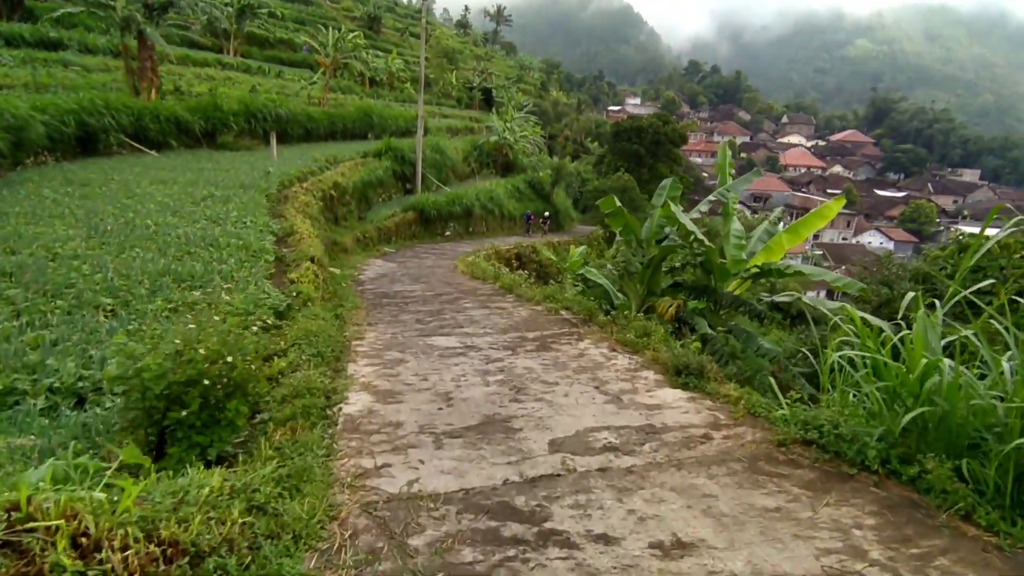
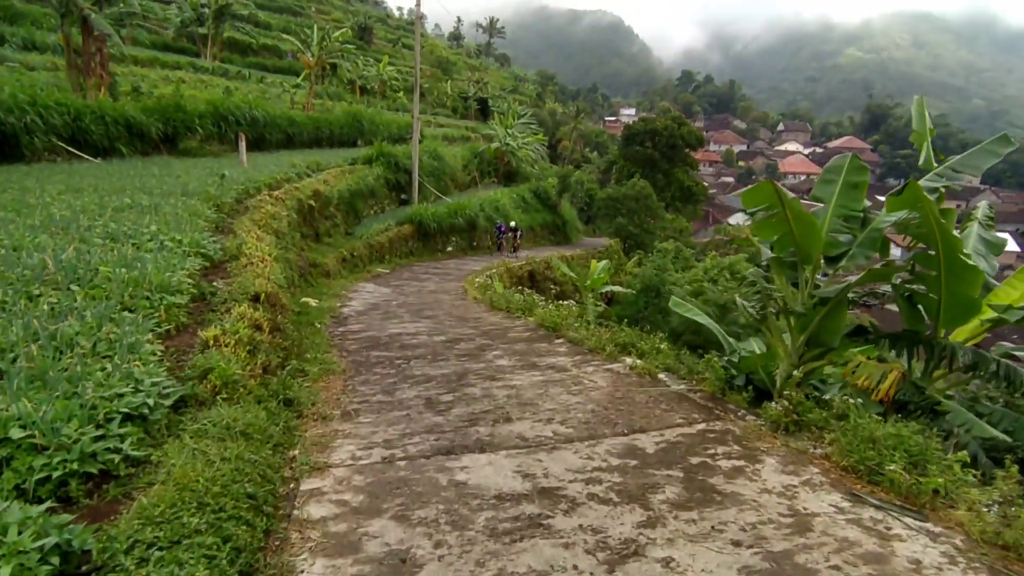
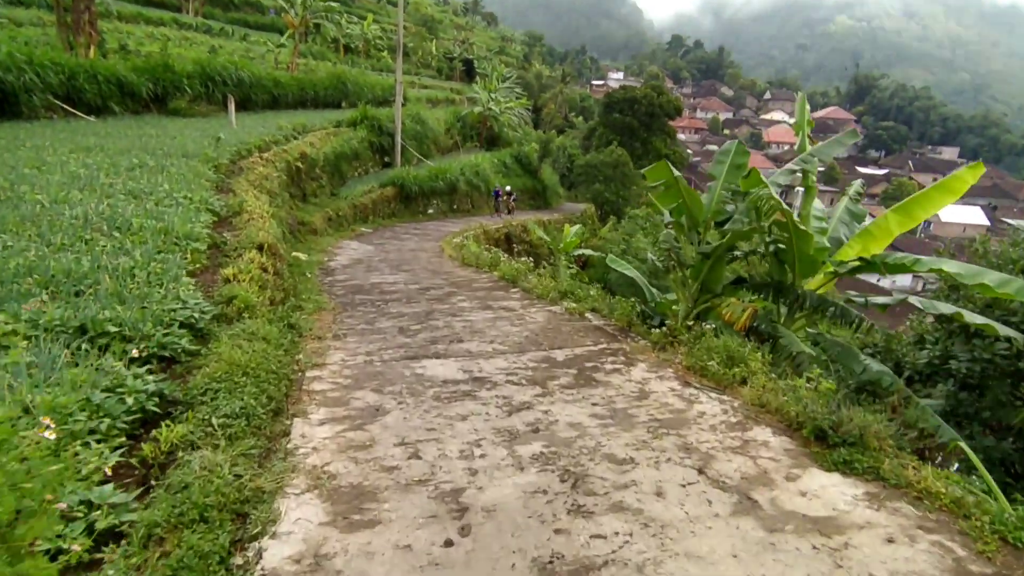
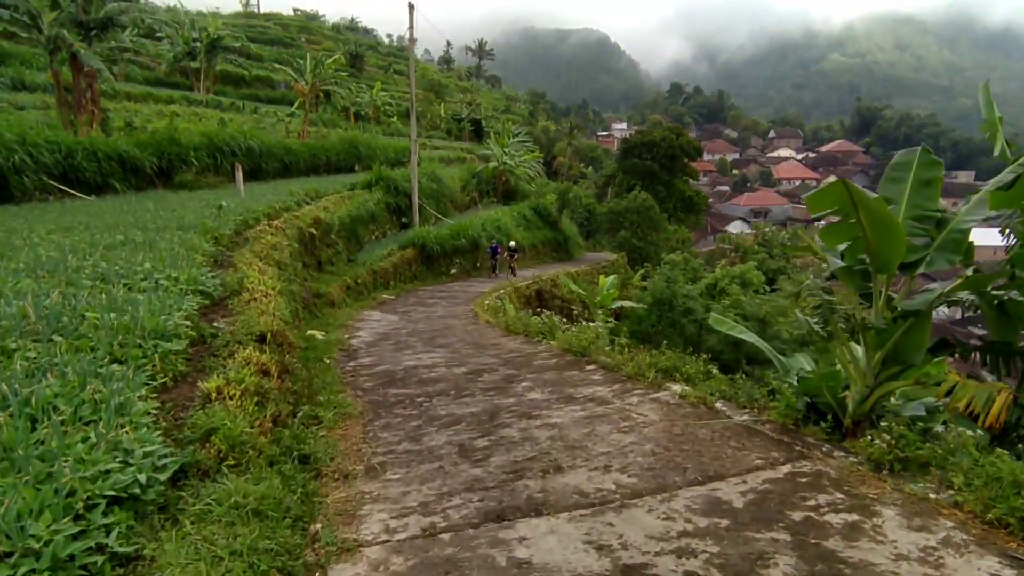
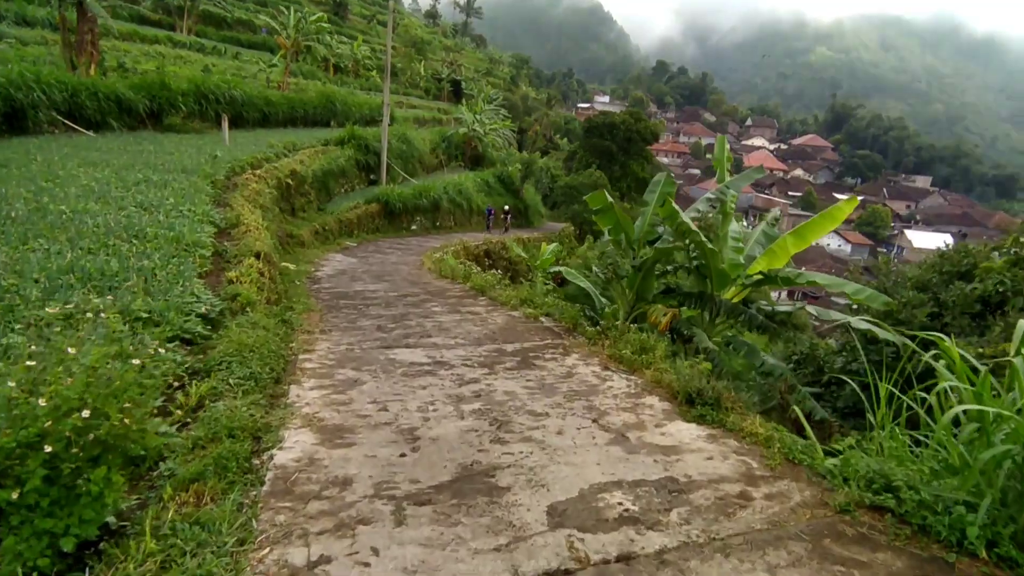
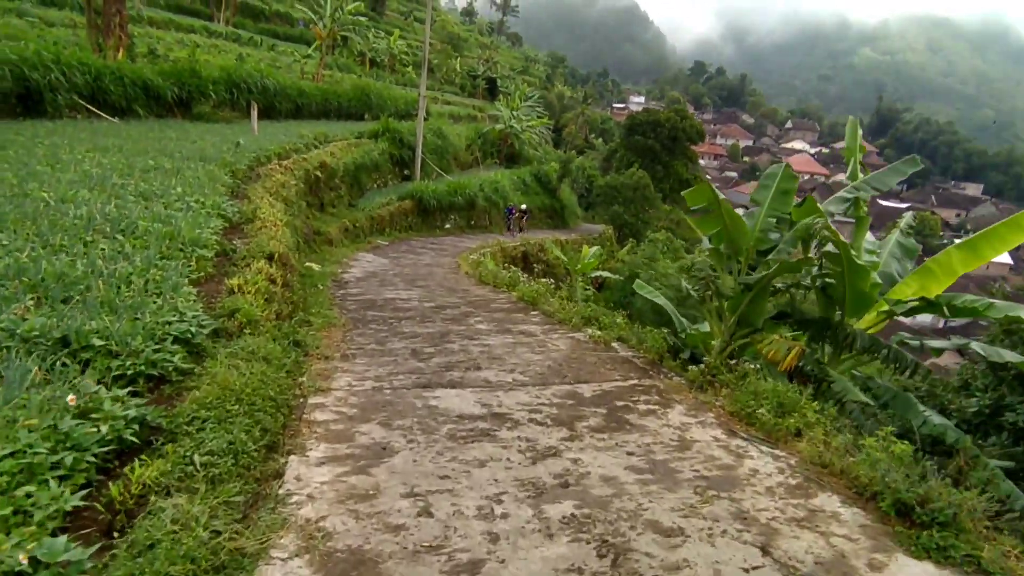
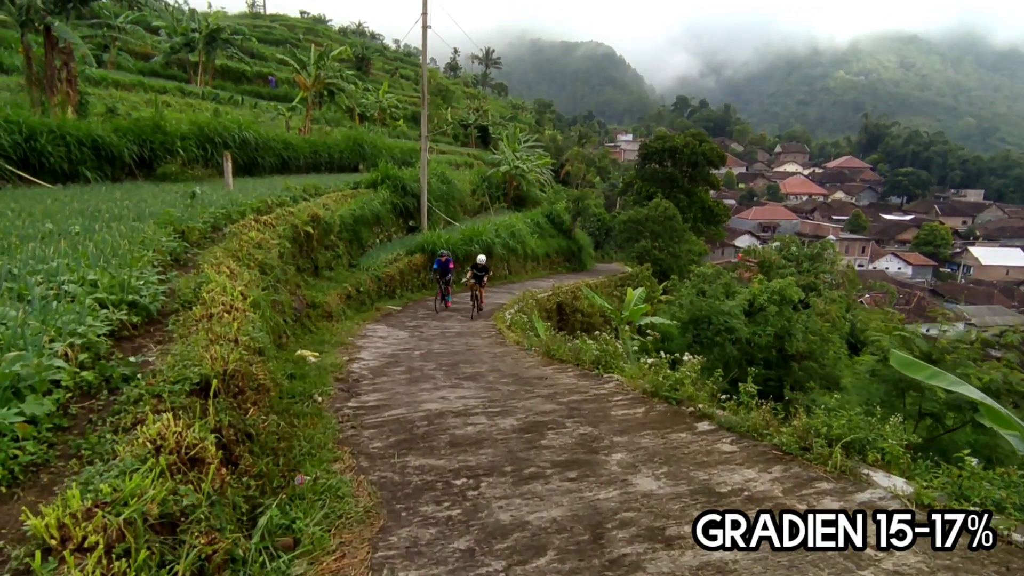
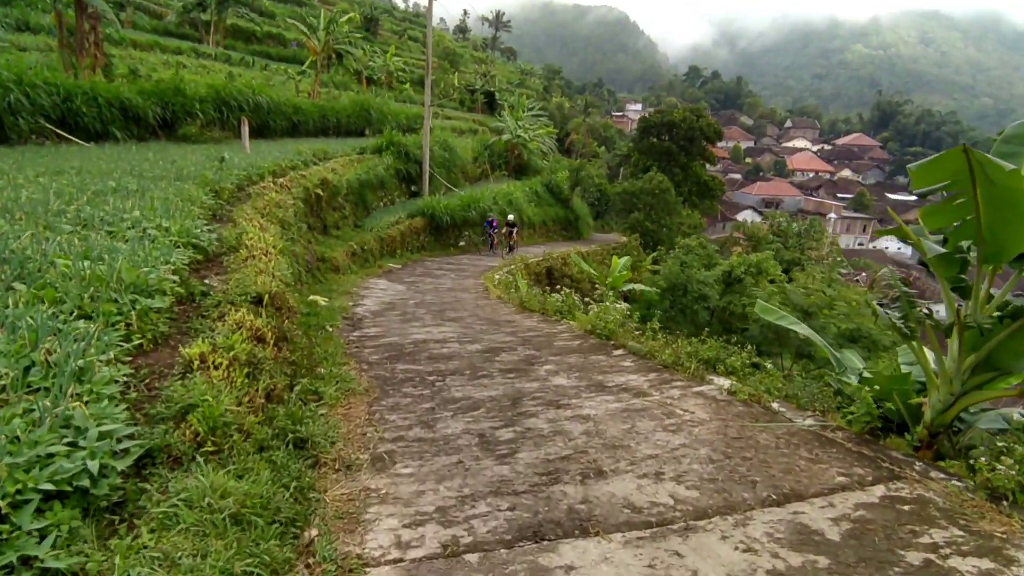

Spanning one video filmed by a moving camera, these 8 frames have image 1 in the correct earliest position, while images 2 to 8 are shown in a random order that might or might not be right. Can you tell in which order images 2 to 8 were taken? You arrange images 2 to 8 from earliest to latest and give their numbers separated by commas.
5, 3, 6, 2, 4, 8, 7
